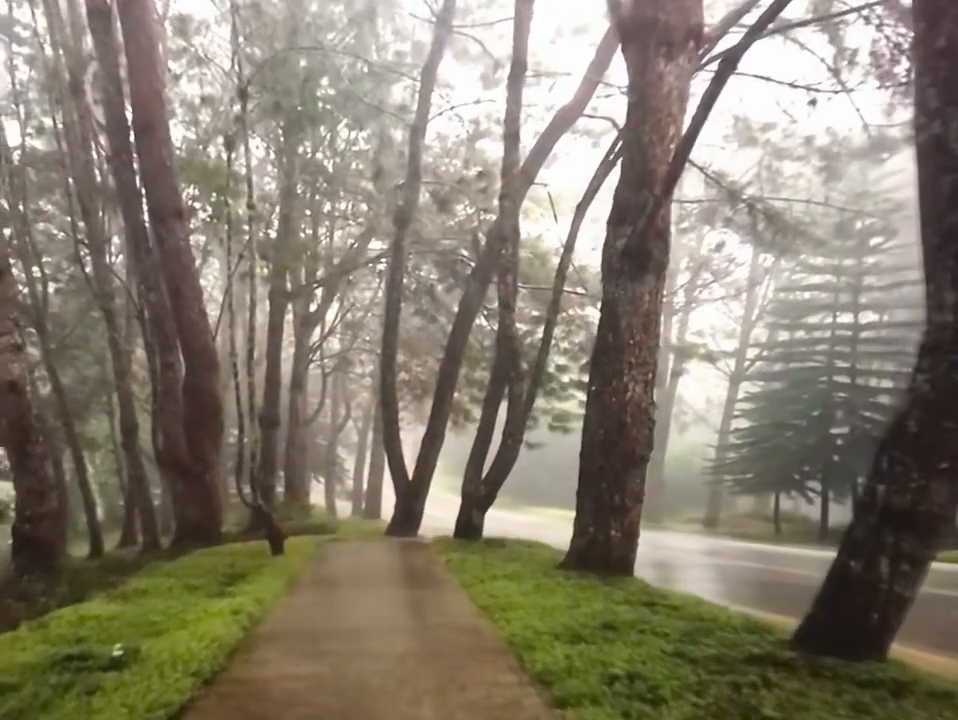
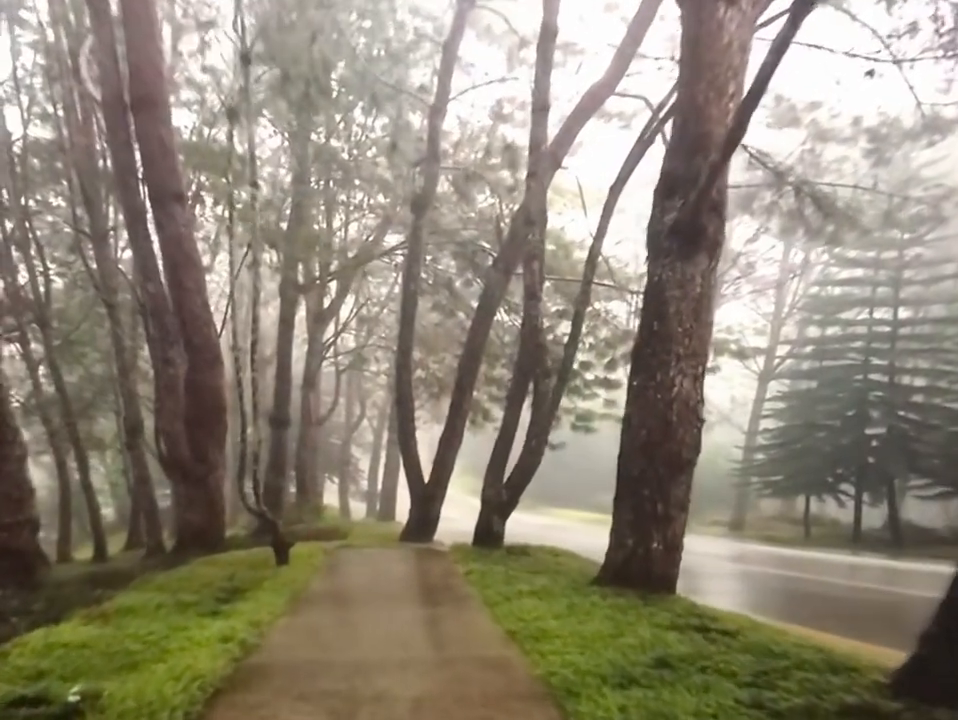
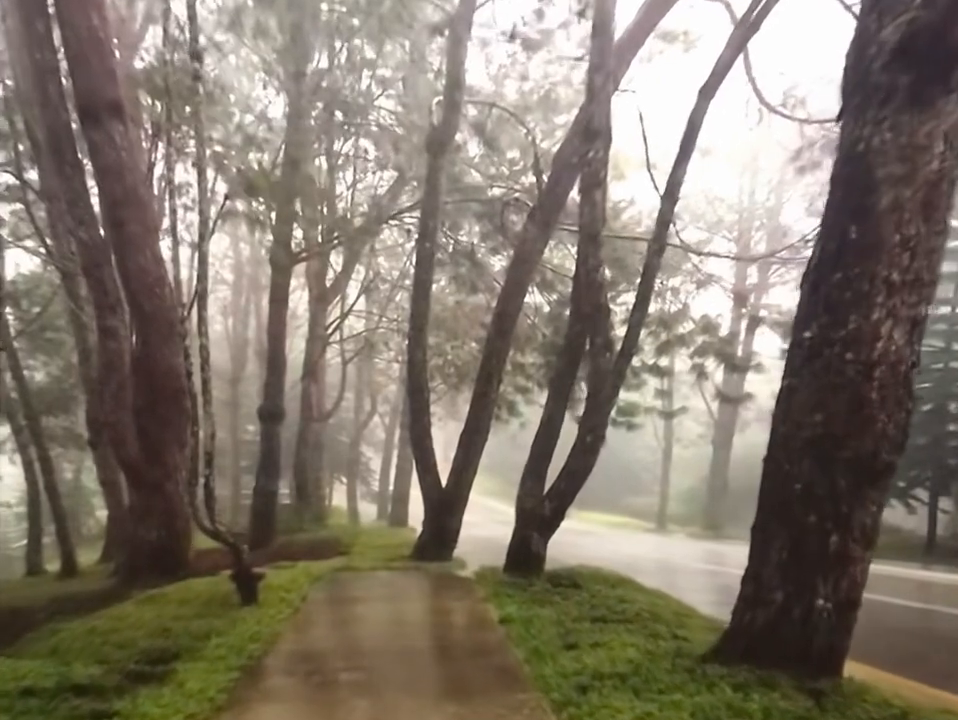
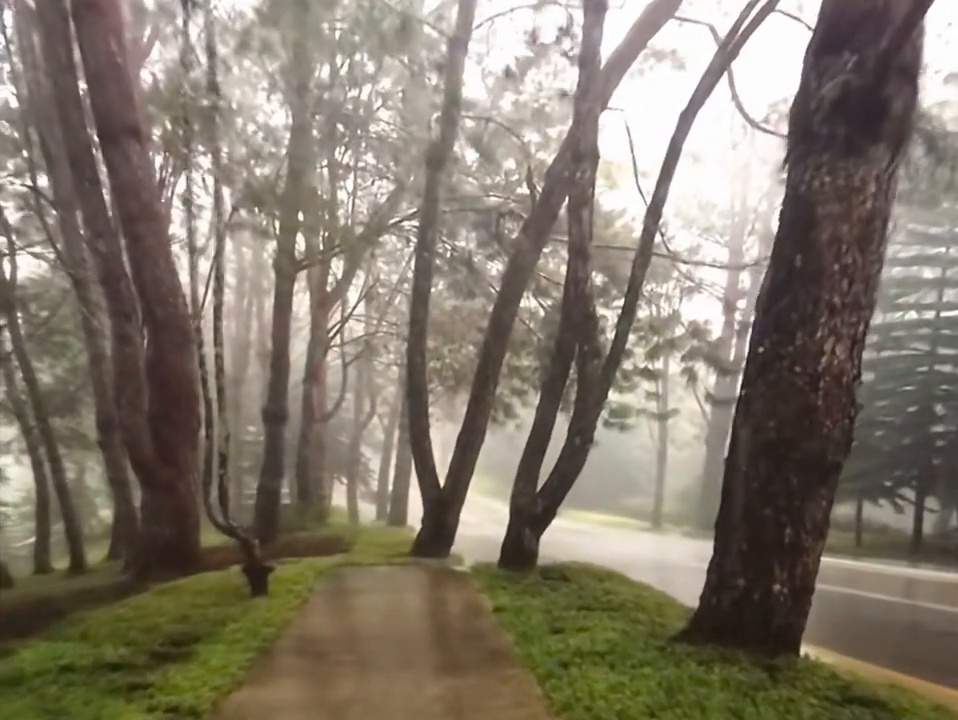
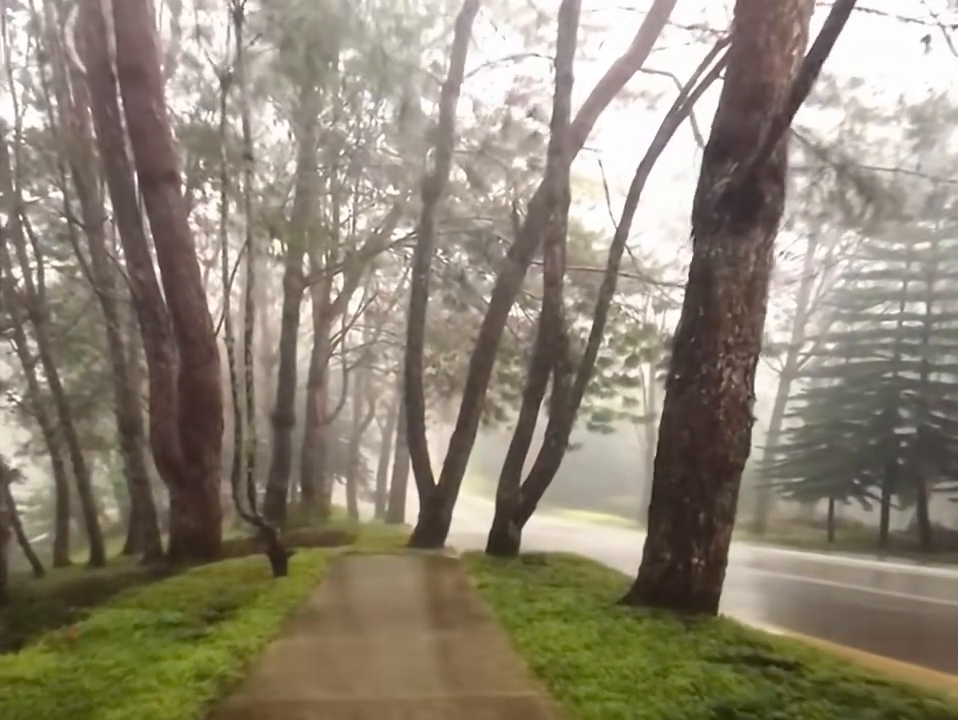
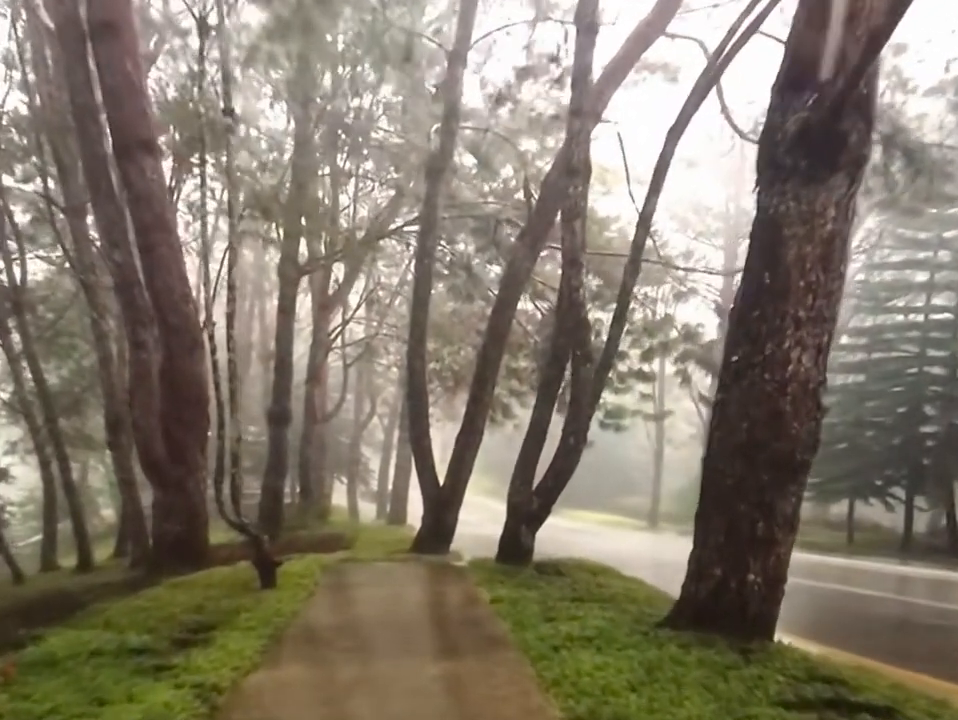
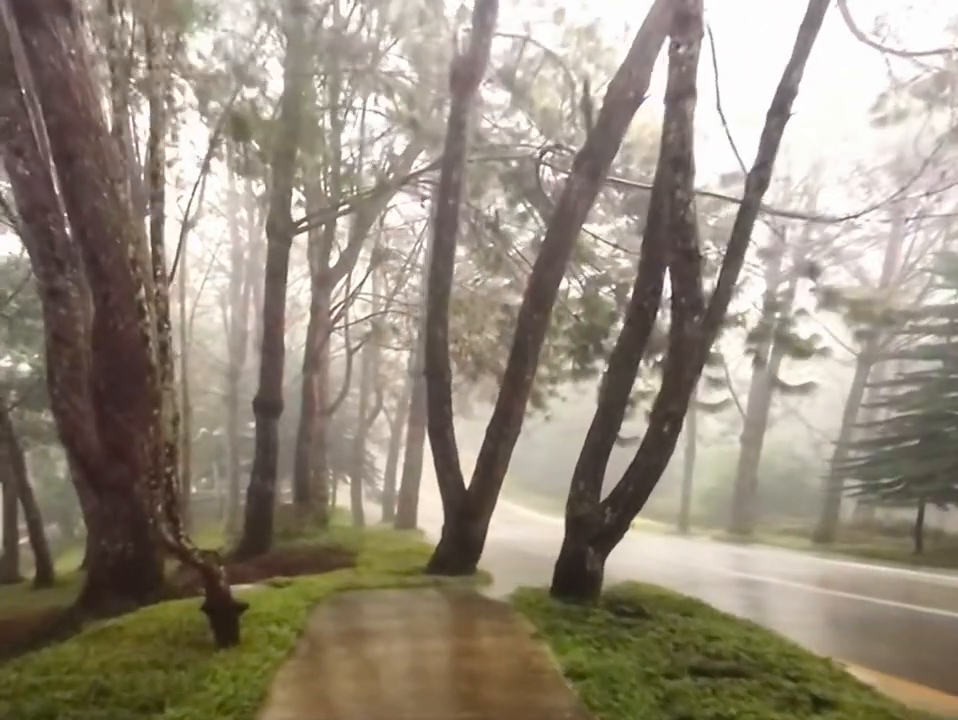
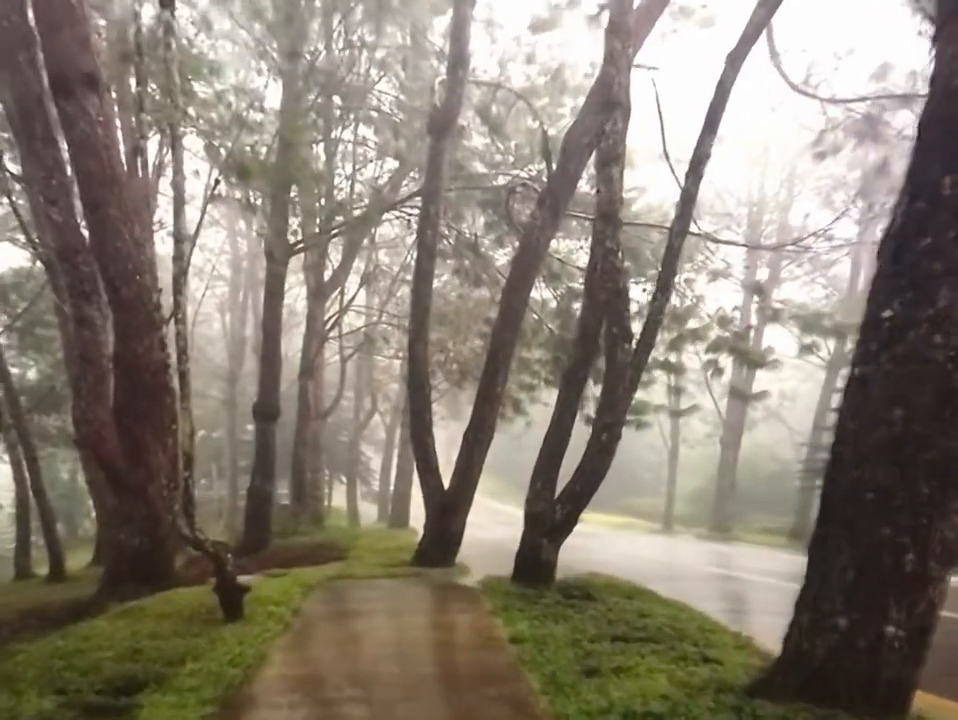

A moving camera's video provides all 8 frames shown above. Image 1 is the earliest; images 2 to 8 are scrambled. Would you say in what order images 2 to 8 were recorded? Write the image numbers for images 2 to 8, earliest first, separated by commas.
2, 5, 6, 4, 3, 8, 7
